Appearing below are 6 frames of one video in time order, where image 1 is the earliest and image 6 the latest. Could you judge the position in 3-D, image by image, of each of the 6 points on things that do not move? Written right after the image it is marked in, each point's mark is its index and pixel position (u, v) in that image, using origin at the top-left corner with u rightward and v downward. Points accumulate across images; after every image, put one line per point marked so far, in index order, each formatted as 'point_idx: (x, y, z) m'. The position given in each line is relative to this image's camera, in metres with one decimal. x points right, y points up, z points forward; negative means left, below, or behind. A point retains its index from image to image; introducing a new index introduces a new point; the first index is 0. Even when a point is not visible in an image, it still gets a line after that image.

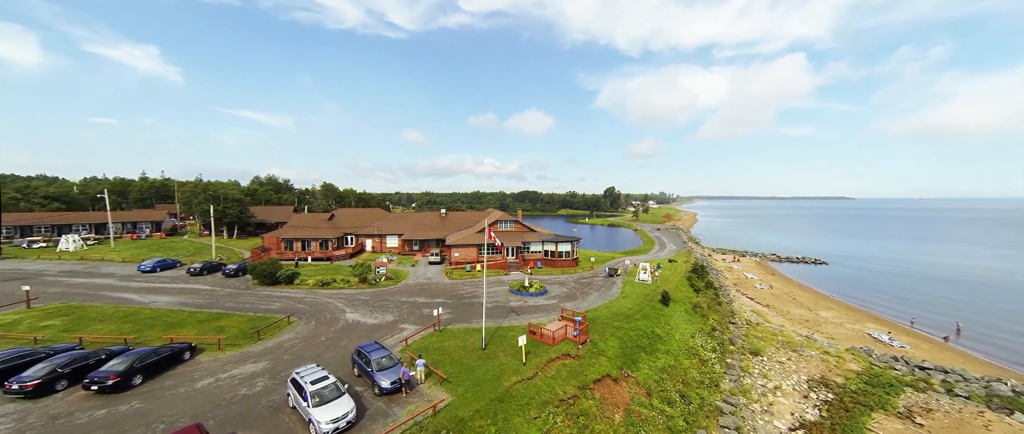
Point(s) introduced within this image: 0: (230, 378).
0: (-15.2, -8.7, +17.4) m
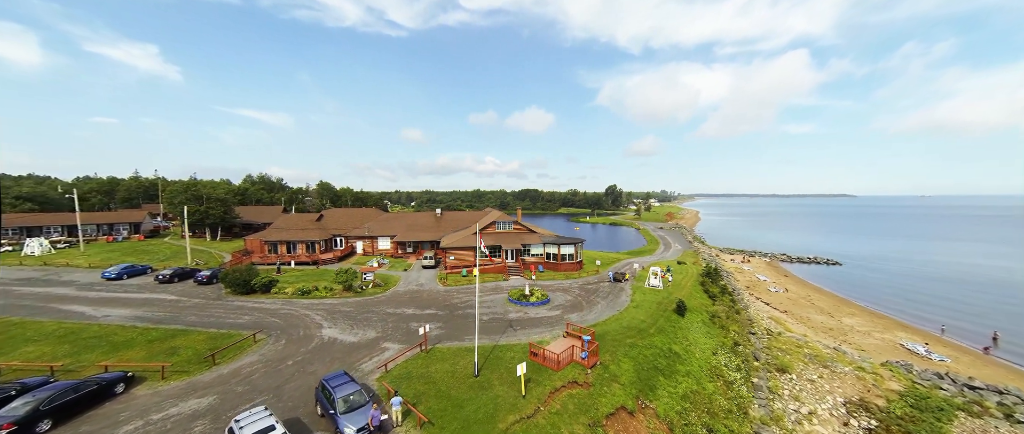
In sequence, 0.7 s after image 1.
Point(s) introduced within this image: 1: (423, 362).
0: (-15.3, -8.9, +14.3) m
1: (-5.4, -8.8, +19.7) m
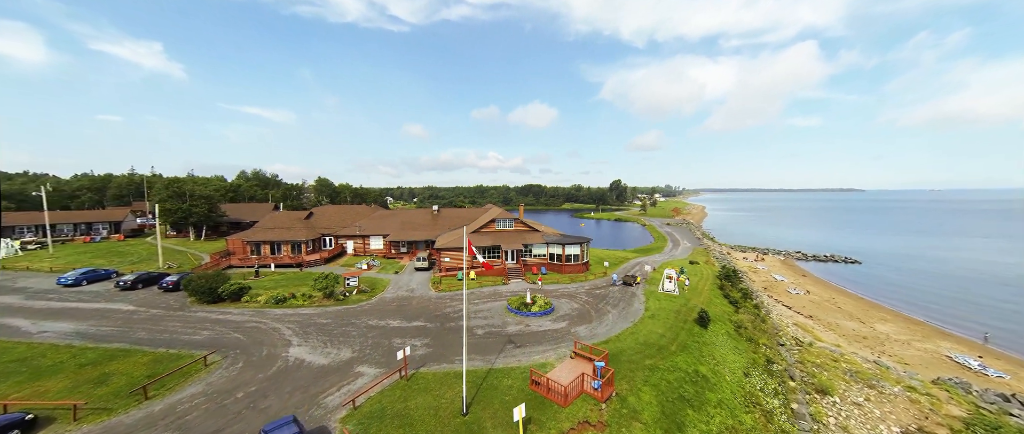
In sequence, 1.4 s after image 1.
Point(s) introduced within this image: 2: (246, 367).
0: (-15.5, -9.1, +10.9) m
1: (-5.5, -8.9, +16.3) m
2: (-15.1, -8.6, +18.5) m
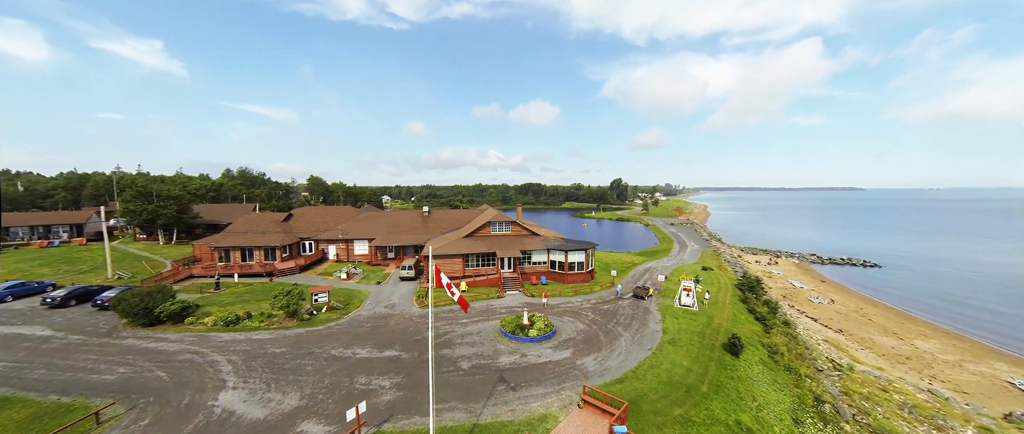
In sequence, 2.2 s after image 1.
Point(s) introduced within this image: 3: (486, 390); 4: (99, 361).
0: (-16.0, -9.6, +6.6) m
1: (-6.0, -9.3, +11.9) m
2: (-15.6, -9.0, +14.2) m
3: (-1.3, -9.0, +17.1) m
4: (-23.7, -8.3, +18.6) m
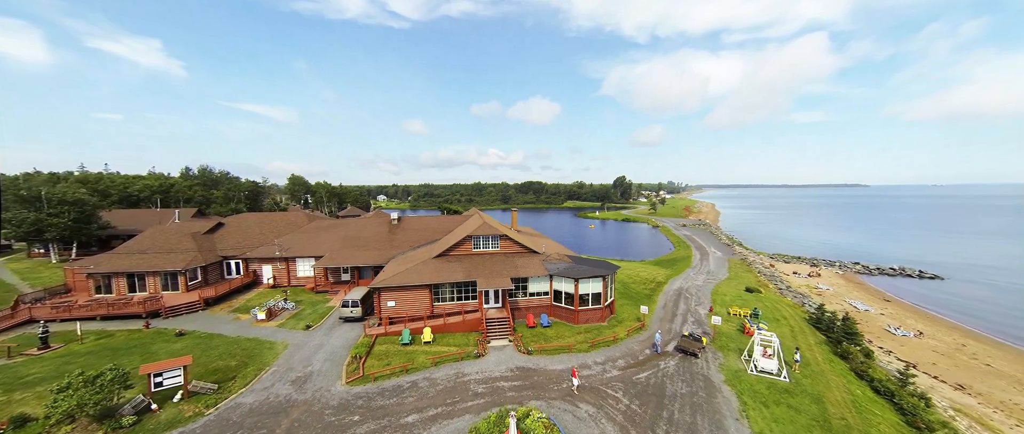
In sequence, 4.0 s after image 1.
0: (-17.0, -10.9, -4.2) m
1: (-7.0, -10.6, +1.1) m
2: (-16.6, -10.3, +3.4) m
3: (-2.3, -10.2, +6.2) m
4: (-24.7, -9.5, +7.9) m
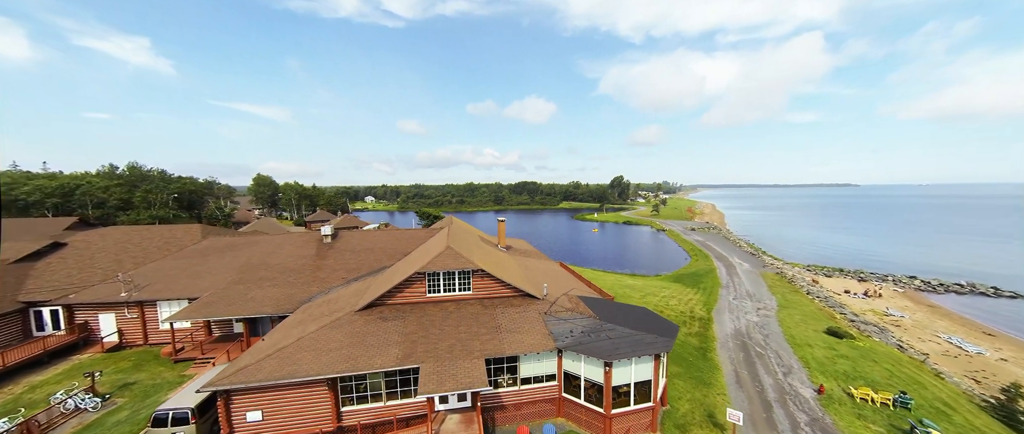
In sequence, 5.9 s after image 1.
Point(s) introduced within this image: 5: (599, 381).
0: (-17.5, -12.2, -16.7) m
1: (-7.6, -11.8, -11.3) m
2: (-17.2, -11.6, -9.2) m
3: (-3.0, -11.5, -6.1) m
4: (-25.4, -10.8, -4.8) m
5: (+4.1, -7.2, +14.3) m
